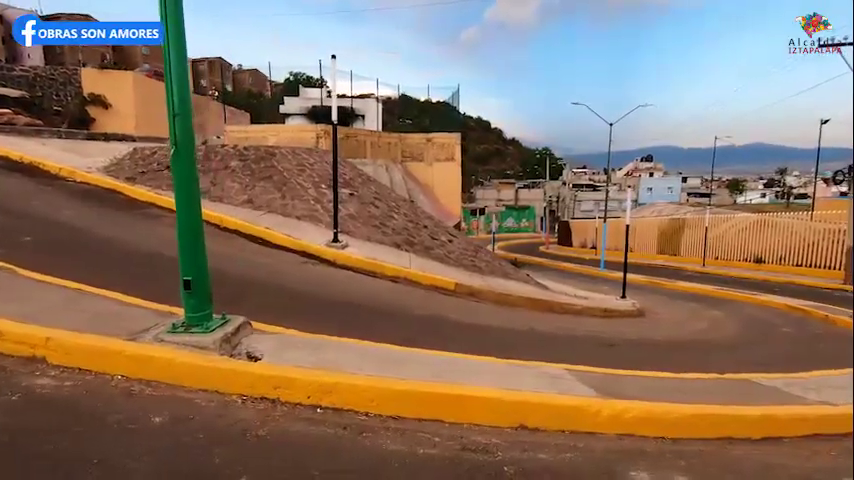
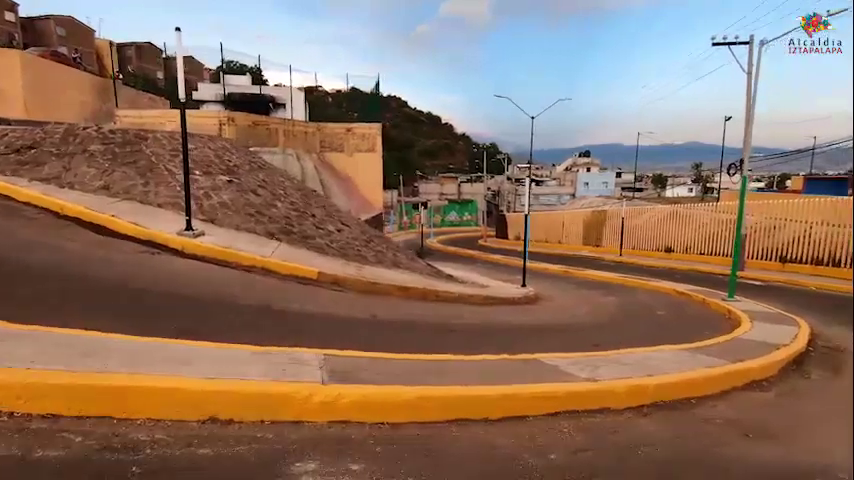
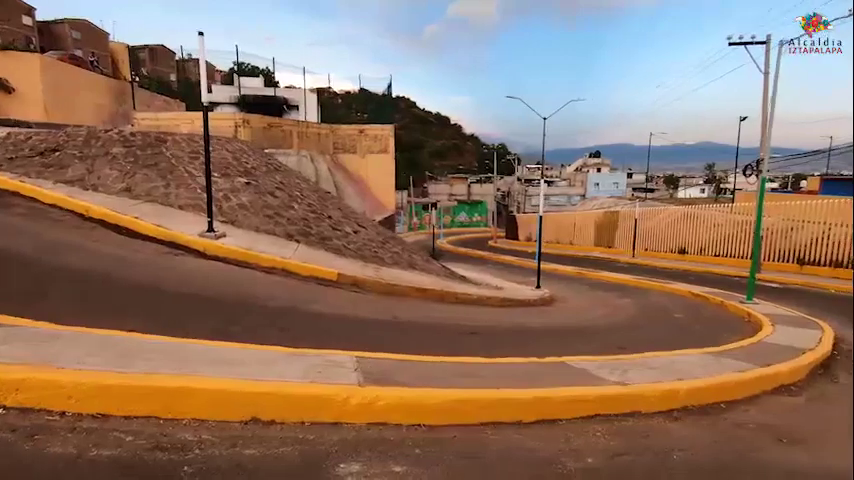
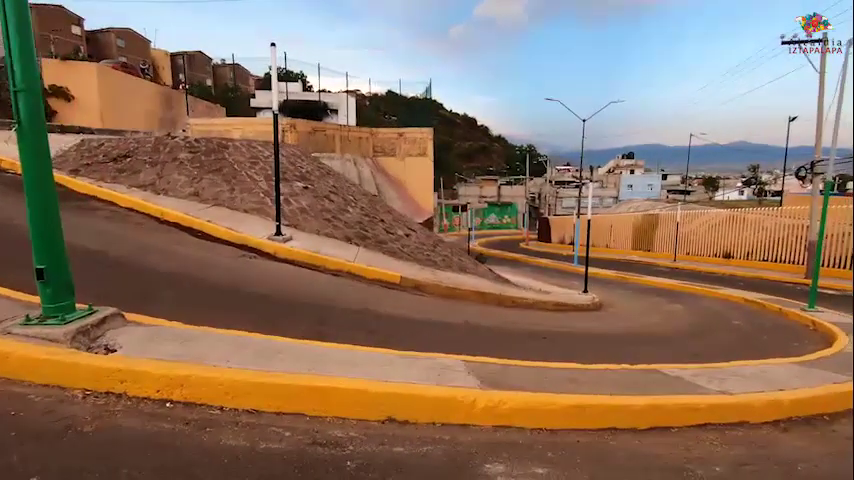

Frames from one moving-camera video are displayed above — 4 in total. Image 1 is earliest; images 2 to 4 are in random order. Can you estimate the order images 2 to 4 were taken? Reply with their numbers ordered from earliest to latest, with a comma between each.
4, 3, 2
